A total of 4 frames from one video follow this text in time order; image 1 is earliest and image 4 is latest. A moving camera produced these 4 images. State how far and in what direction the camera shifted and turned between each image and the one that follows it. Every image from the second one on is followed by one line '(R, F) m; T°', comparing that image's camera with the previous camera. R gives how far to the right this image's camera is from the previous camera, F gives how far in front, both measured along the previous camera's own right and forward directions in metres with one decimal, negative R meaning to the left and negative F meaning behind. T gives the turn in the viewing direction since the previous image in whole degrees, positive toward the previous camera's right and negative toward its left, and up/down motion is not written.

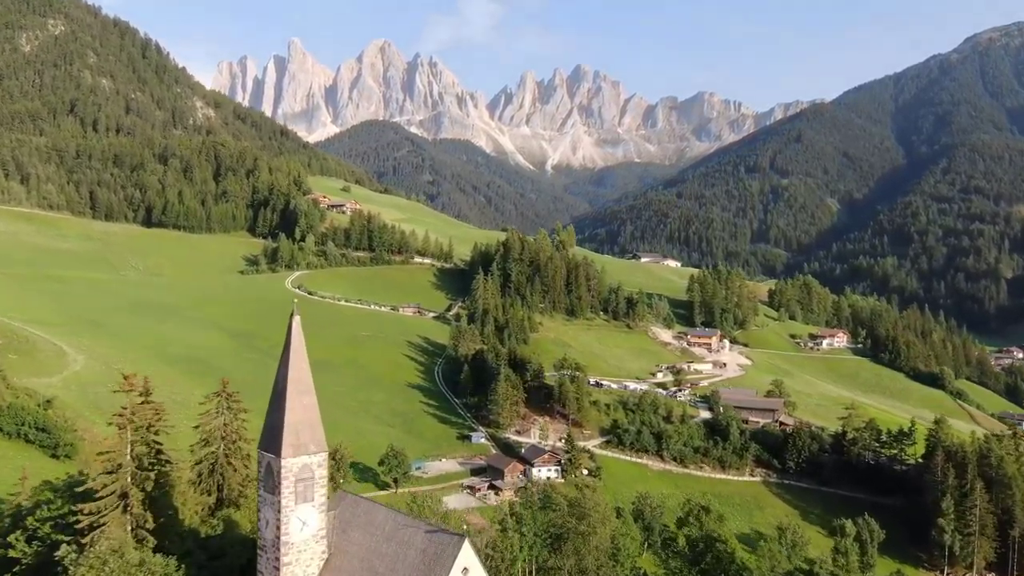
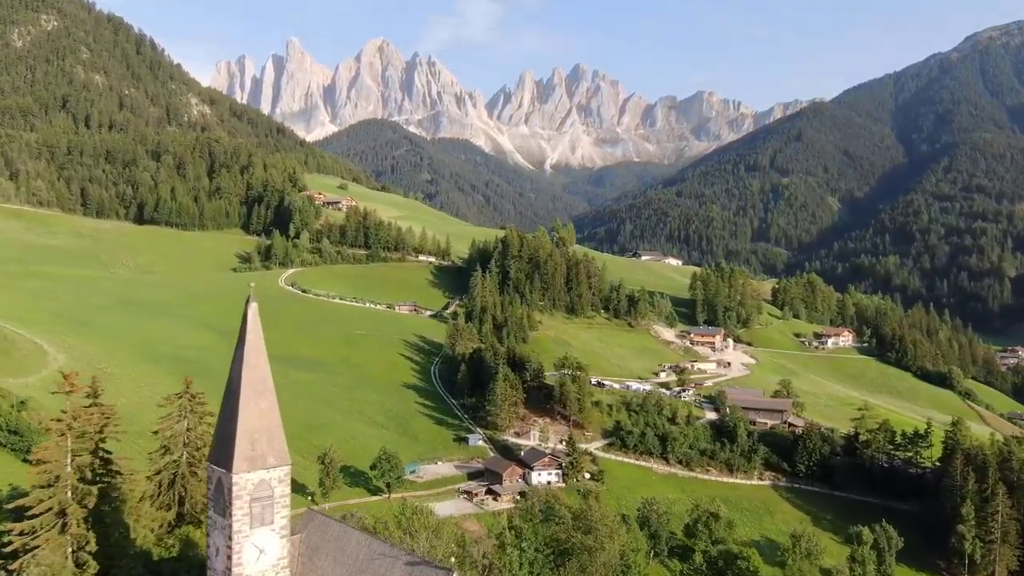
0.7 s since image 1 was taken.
(0.0, +3.3) m; 0°
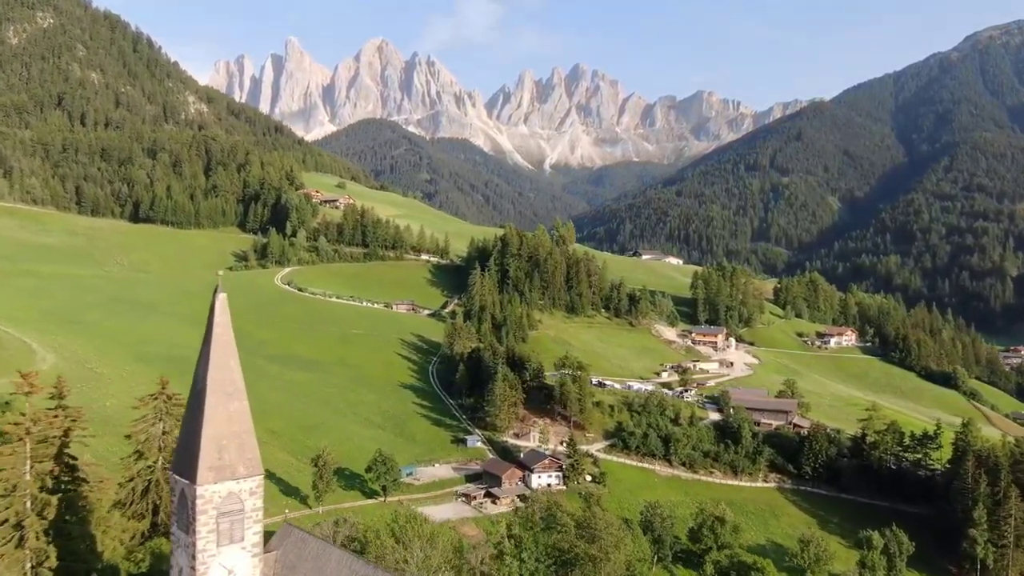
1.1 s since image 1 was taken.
(0.0, +1.8) m; 0°
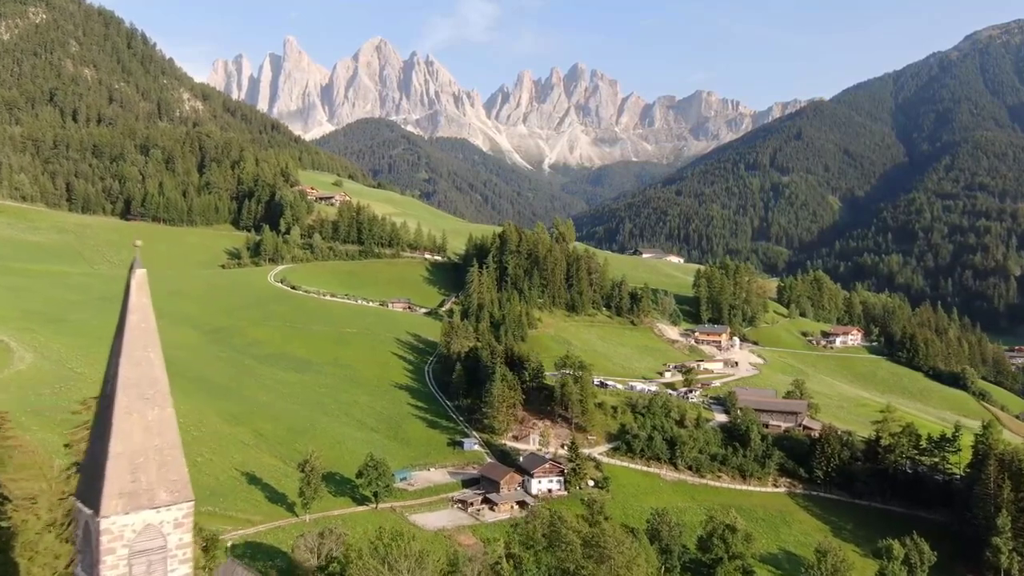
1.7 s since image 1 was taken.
(0.0, +3.3) m; 0°
